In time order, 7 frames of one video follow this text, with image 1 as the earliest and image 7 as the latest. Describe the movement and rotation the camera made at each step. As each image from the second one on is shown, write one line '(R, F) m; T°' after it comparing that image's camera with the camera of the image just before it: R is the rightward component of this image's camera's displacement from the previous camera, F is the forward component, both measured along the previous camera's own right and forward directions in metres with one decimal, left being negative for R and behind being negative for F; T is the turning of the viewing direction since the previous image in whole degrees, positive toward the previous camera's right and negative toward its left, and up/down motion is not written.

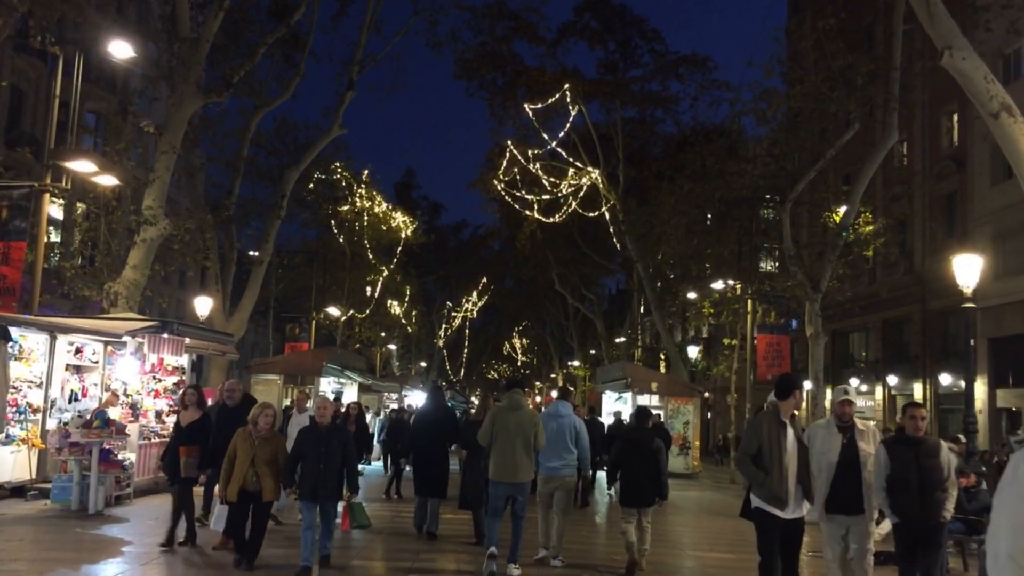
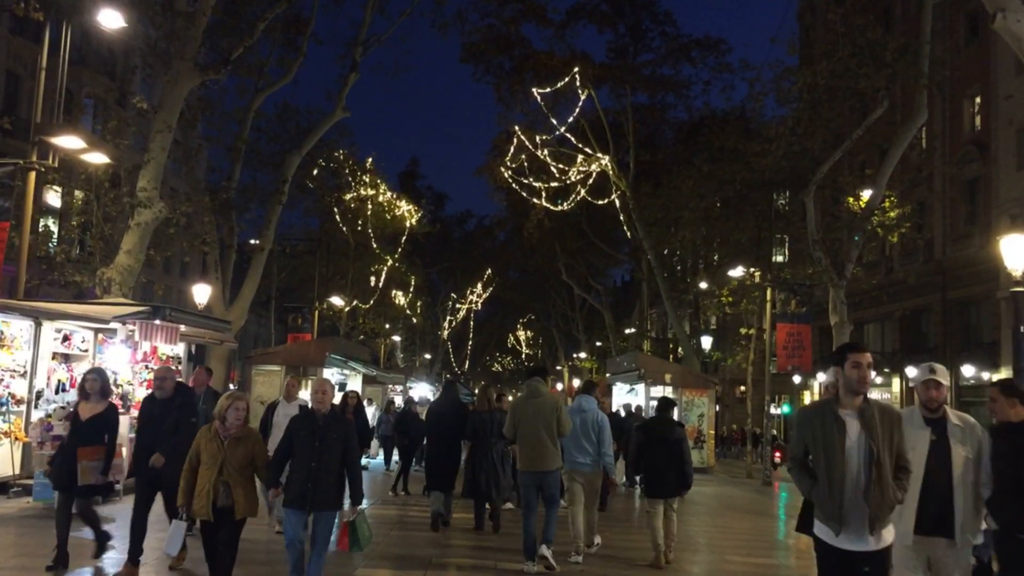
(-0.2, +1.0) m; 0°
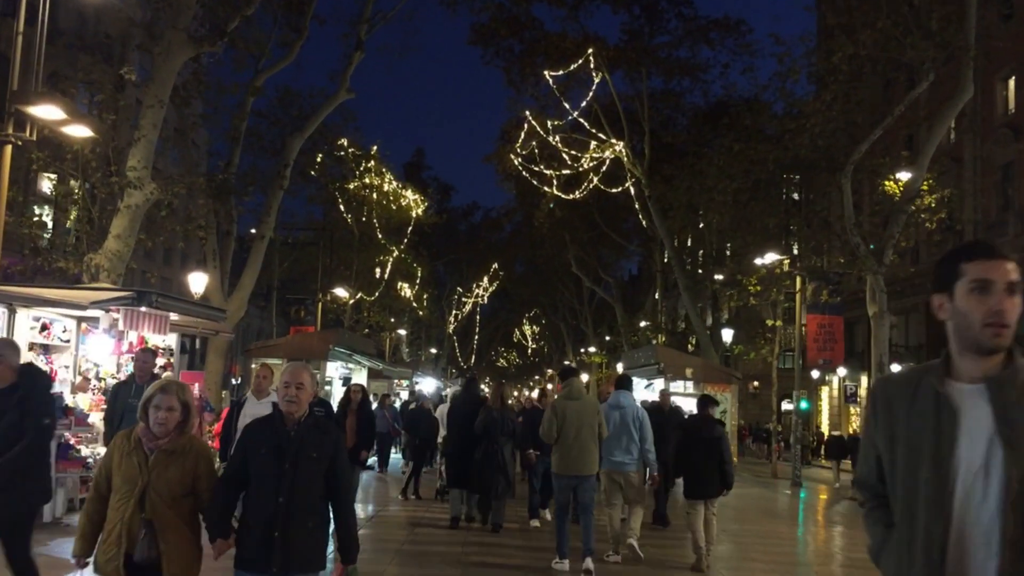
(-0.2, +1.4) m; 0°
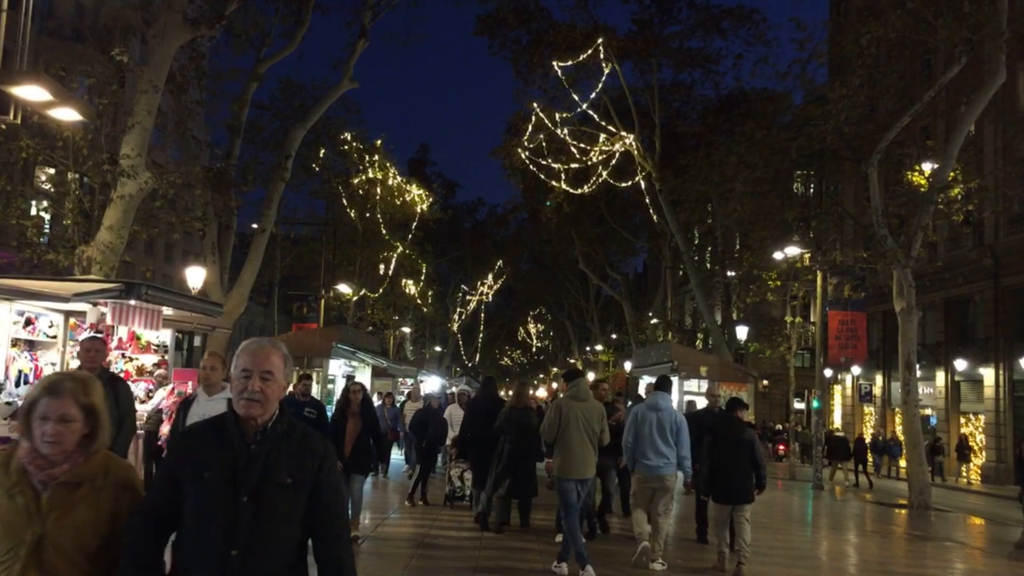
(-0.1, +0.9) m; 0°
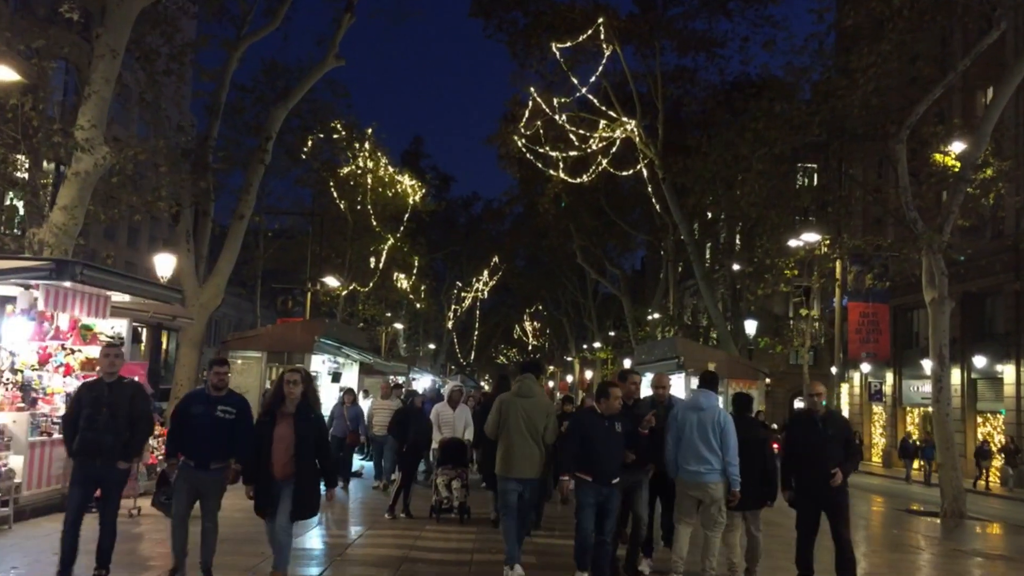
(0.0, +1.6) m; 0°
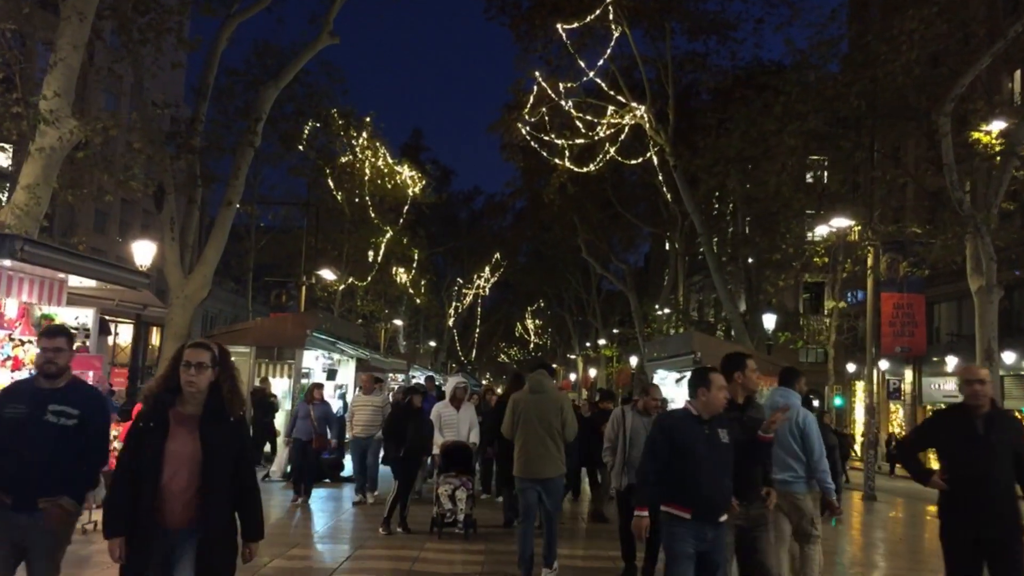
(-0.1, +1.5) m; 0°
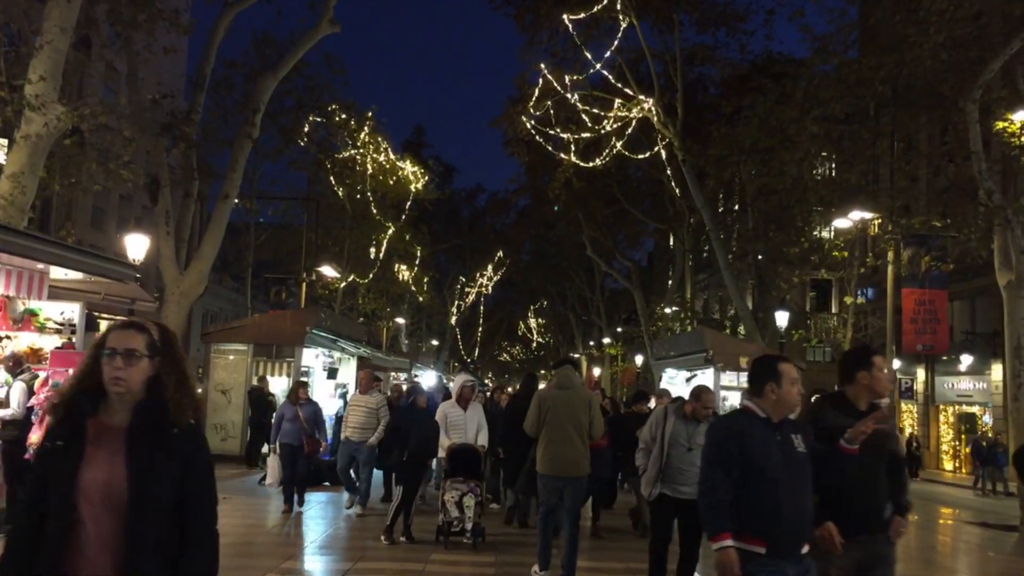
(-0.1, +0.7) m; 0°
